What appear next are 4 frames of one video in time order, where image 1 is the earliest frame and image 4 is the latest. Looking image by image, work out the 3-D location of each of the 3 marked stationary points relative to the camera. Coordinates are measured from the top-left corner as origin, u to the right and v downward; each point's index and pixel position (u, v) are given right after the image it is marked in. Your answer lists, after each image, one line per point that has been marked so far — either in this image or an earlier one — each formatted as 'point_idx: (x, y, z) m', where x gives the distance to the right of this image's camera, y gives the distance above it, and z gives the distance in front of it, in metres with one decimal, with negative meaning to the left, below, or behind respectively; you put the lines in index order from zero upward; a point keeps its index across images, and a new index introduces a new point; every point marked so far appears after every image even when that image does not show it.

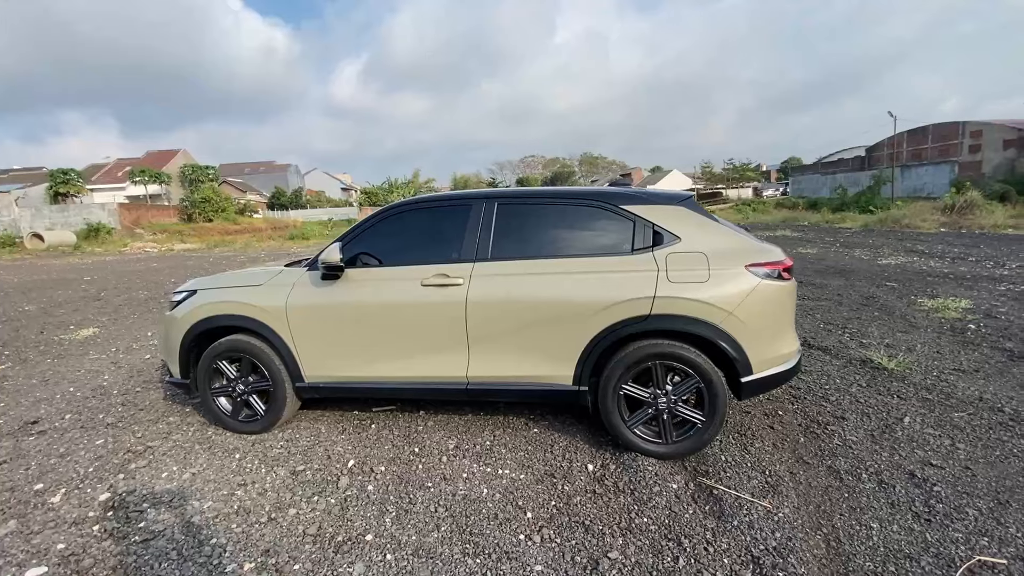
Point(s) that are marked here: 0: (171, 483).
0: (-1.8, -1.1, +2.6) m
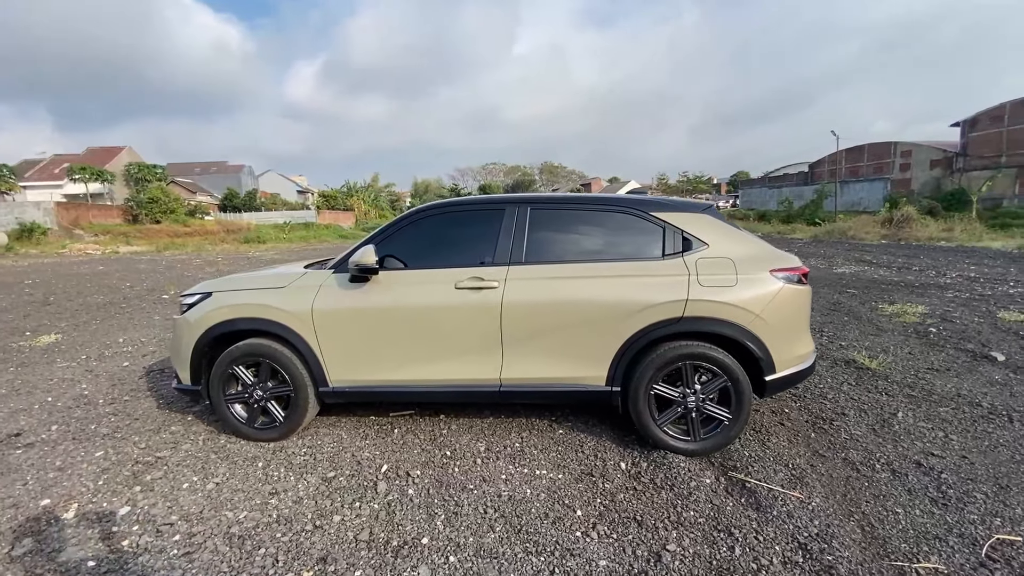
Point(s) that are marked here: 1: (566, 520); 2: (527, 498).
0: (-1.6, -1.1, +2.5) m
1: (+0.3, -1.1, +2.2) m
2: (+0.1, -1.1, +2.4) m
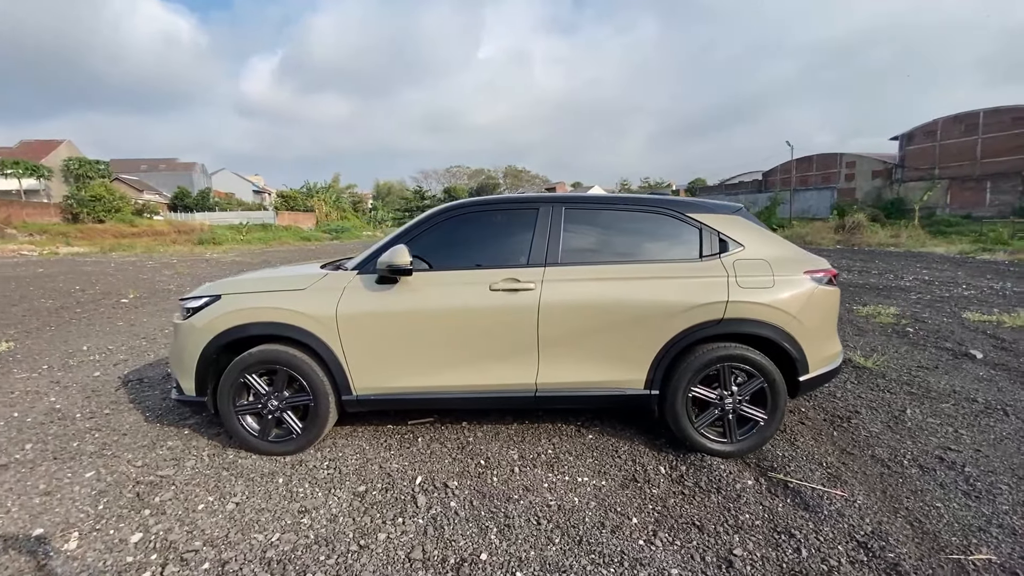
0: (-1.4, -1.1, +2.3) m
1: (+0.5, -1.1, +2.2) m
2: (+0.3, -1.1, +2.4) m
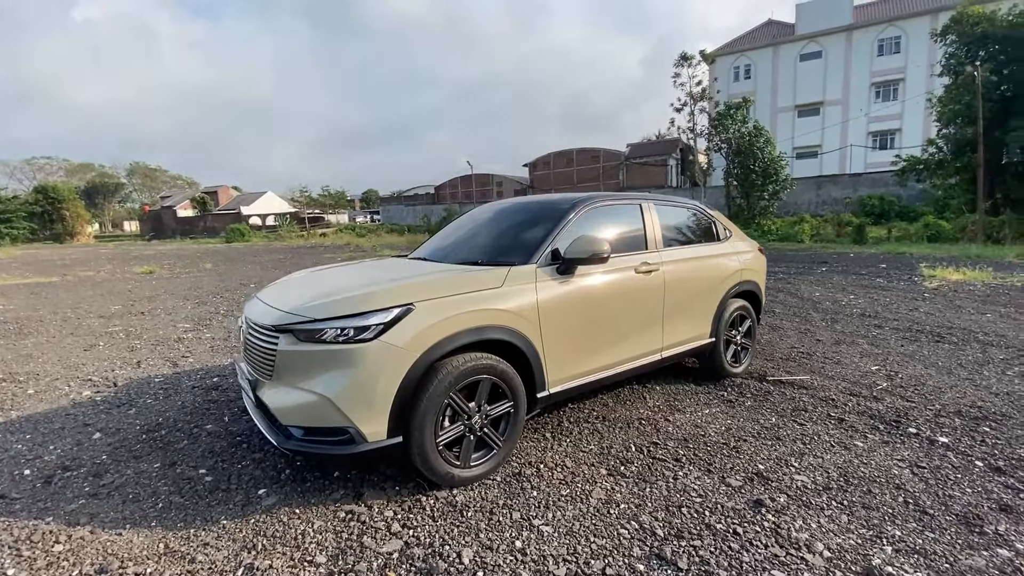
0: (+0.2, -1.0, +2.0) m
1: (+1.7, -0.9, +3.1) m
2: (+1.5, -0.9, +3.1) m
